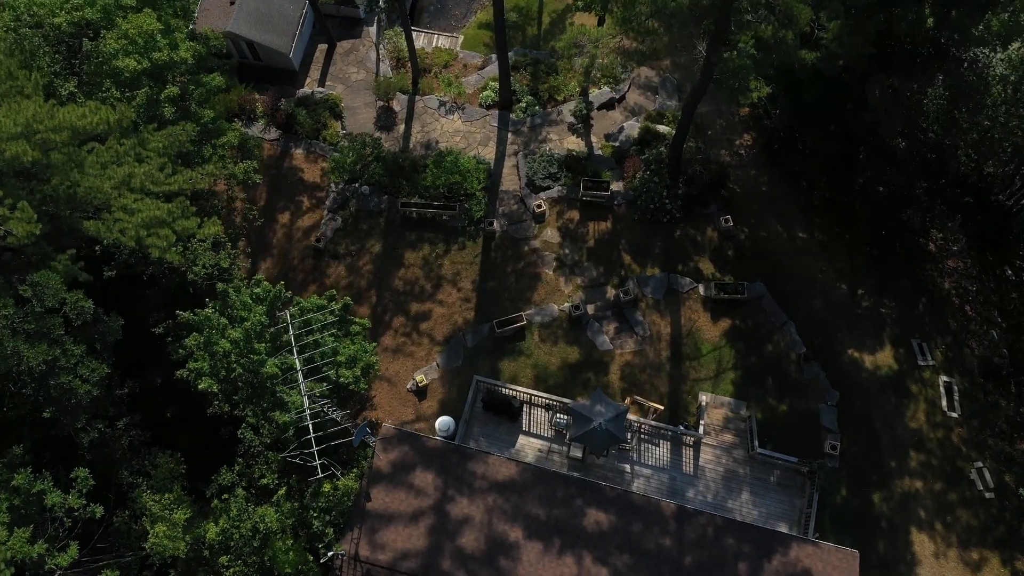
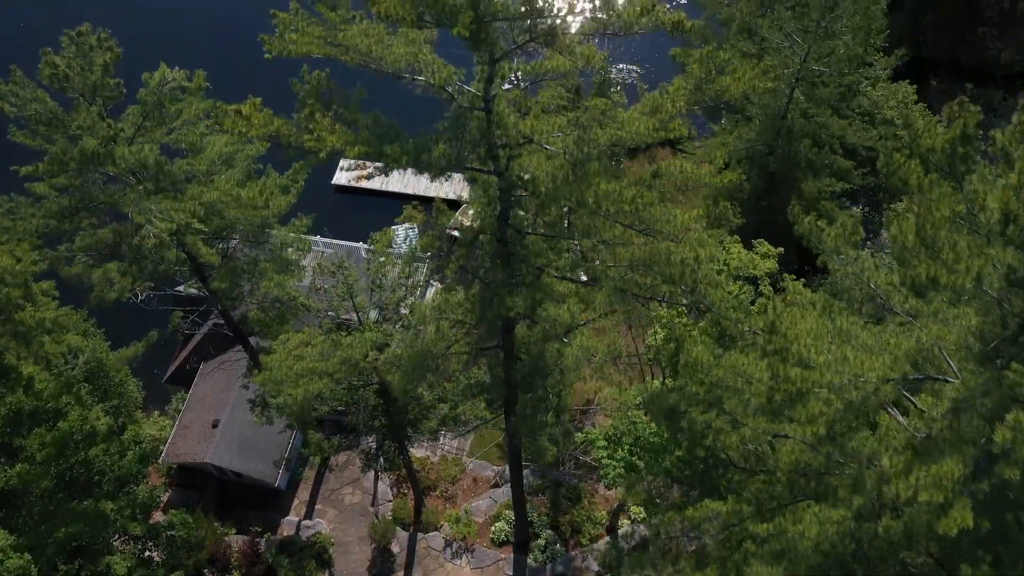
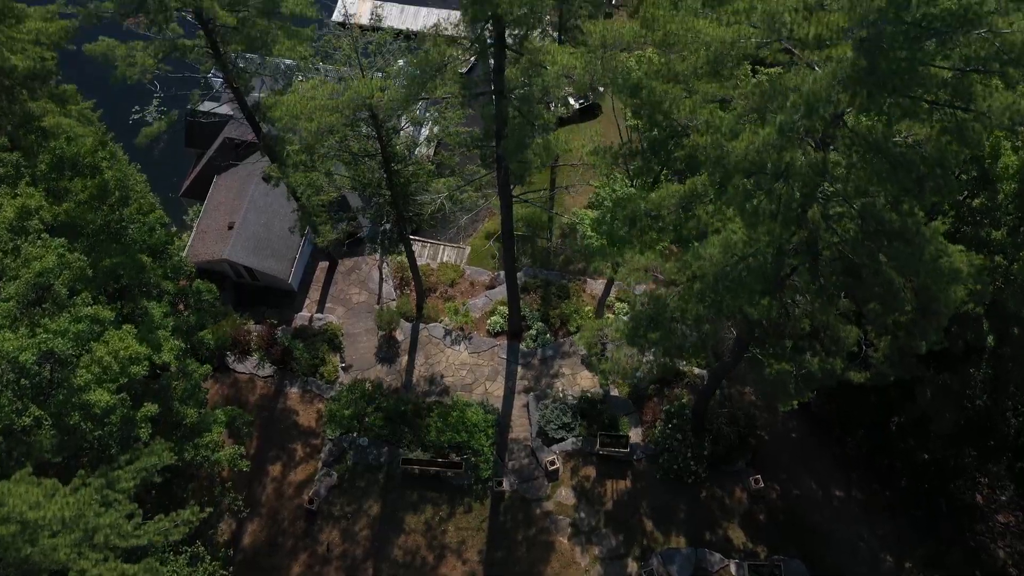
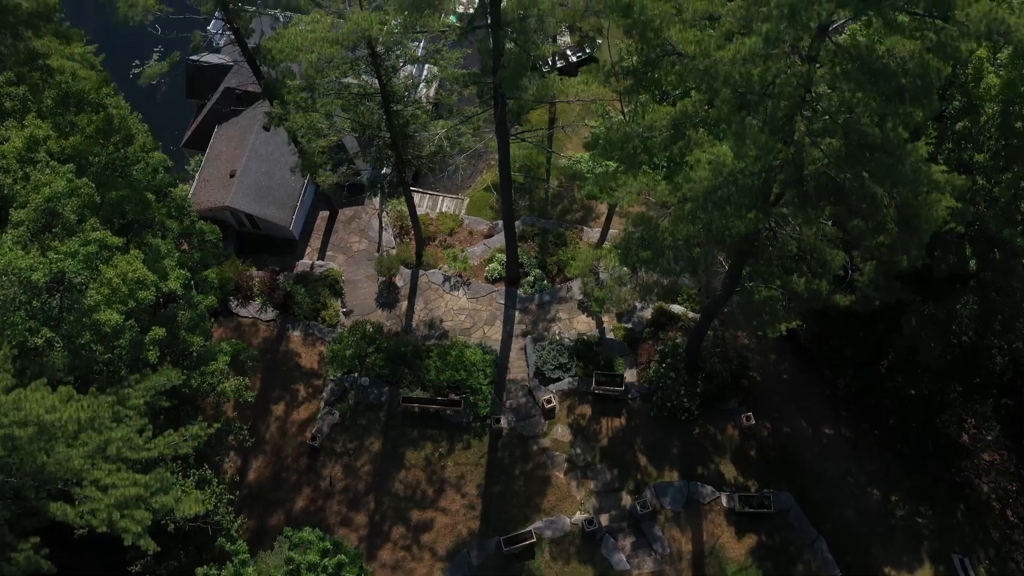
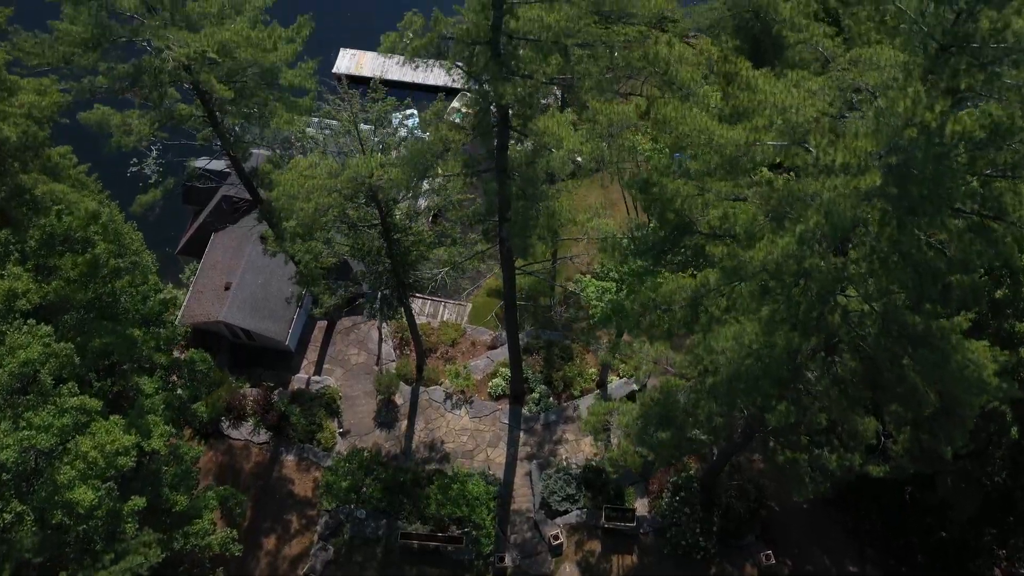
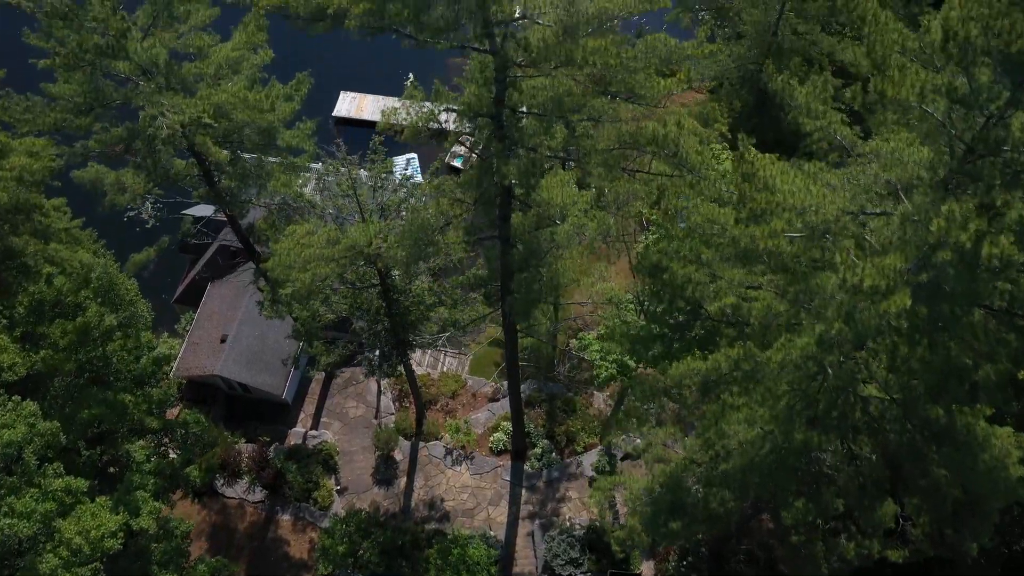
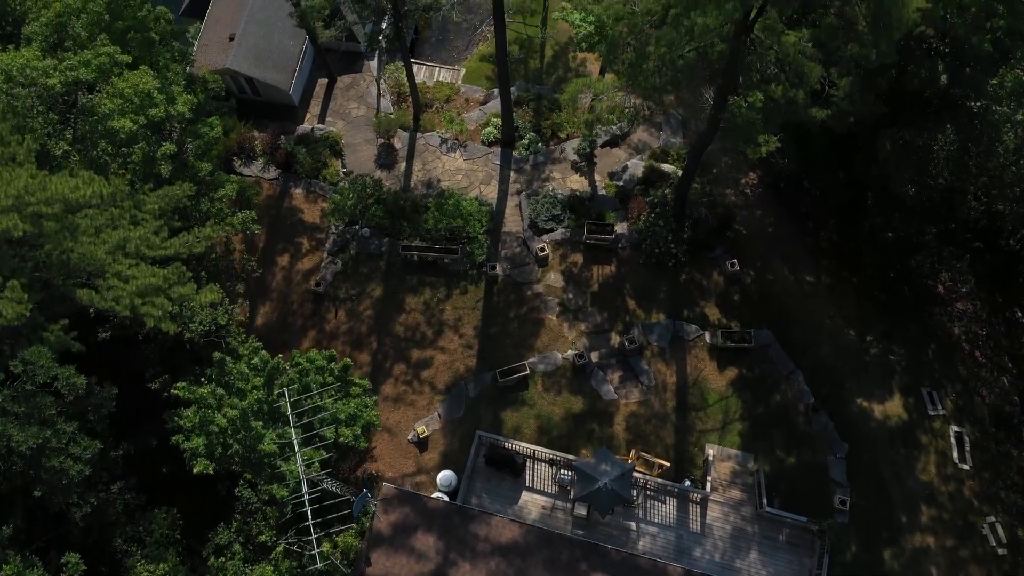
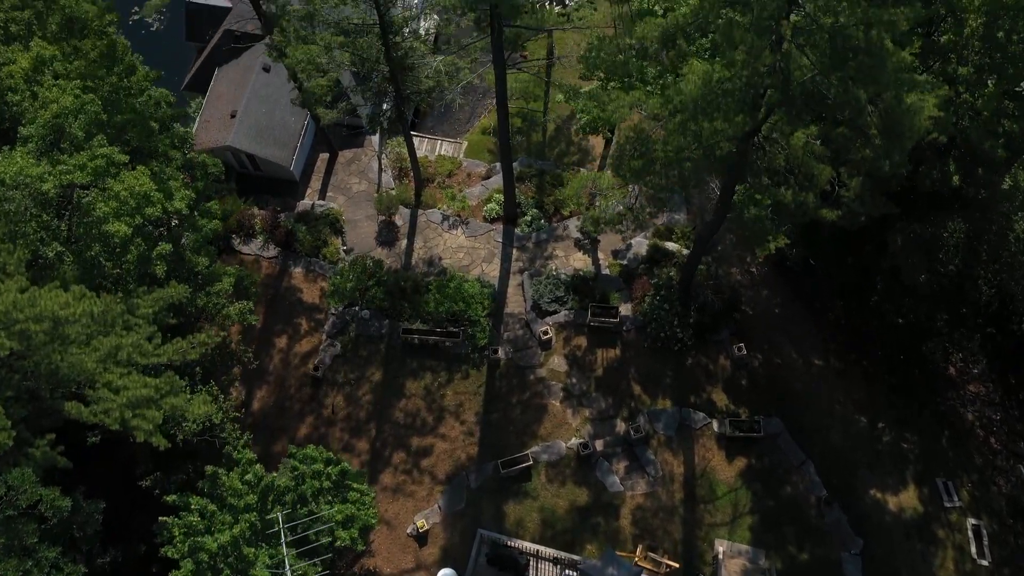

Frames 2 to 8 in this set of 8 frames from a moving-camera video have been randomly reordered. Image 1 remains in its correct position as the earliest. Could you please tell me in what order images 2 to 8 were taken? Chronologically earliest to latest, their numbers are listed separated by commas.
7, 8, 4, 3, 5, 6, 2
